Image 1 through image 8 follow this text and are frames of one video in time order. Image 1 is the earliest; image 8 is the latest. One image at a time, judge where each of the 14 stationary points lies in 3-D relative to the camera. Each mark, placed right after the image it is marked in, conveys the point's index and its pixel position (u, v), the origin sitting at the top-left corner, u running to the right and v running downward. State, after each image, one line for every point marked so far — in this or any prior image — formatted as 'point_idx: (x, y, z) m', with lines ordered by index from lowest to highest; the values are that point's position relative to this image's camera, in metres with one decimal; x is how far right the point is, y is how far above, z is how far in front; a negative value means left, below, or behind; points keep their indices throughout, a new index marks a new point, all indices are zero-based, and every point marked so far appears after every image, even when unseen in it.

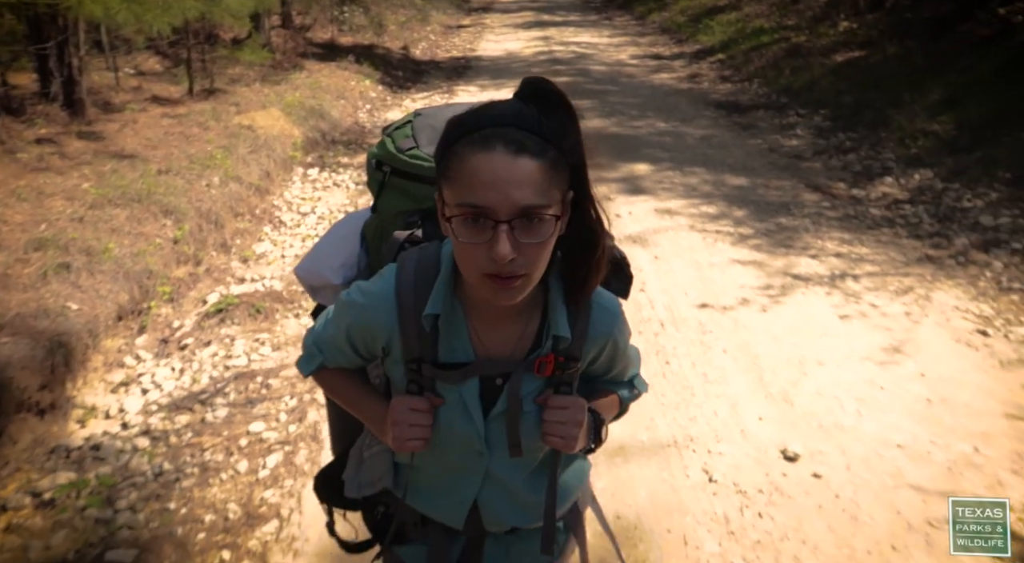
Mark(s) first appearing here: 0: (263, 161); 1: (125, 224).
0: (-2.4, +1.2, +6.7) m
1: (-2.7, +0.4, +4.8) m
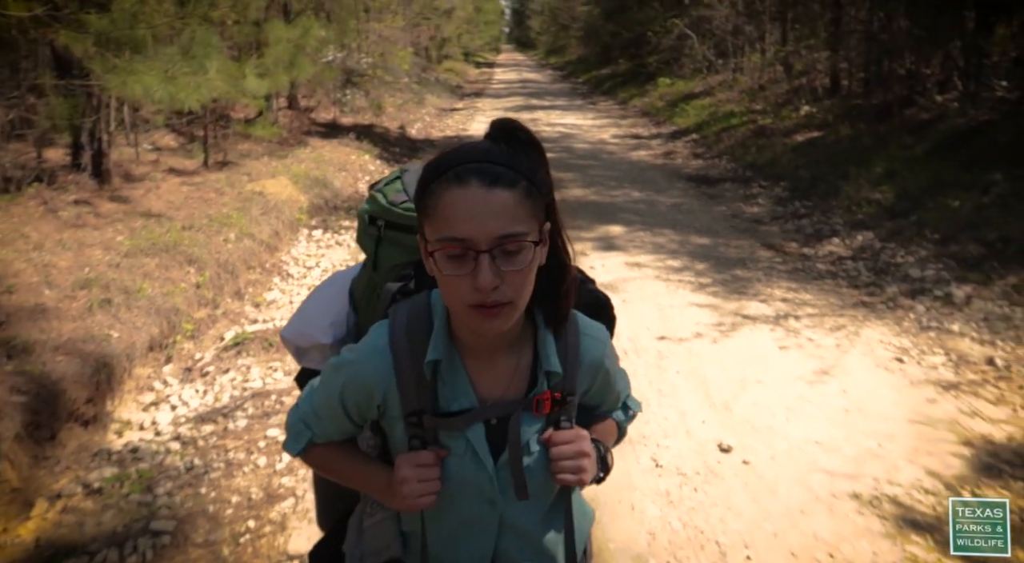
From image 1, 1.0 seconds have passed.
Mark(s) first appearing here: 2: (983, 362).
0: (-2.6, +0.6, +7.4) m
1: (-2.8, +0.1, +5.4) m
2: (+3.1, -0.5, +4.5) m
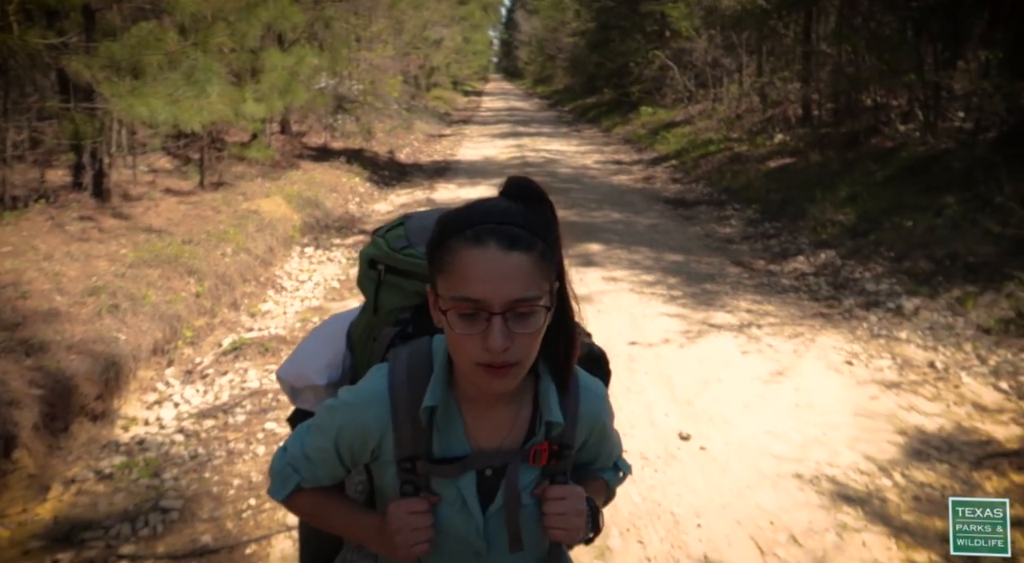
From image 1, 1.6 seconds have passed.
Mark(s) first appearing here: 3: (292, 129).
0: (-2.7, +0.5, +7.8) m
1: (-3.0, 0.0, +5.8) m
2: (+3.0, -0.6, +5.0) m
3: (-4.6, +3.1, +14.3) m
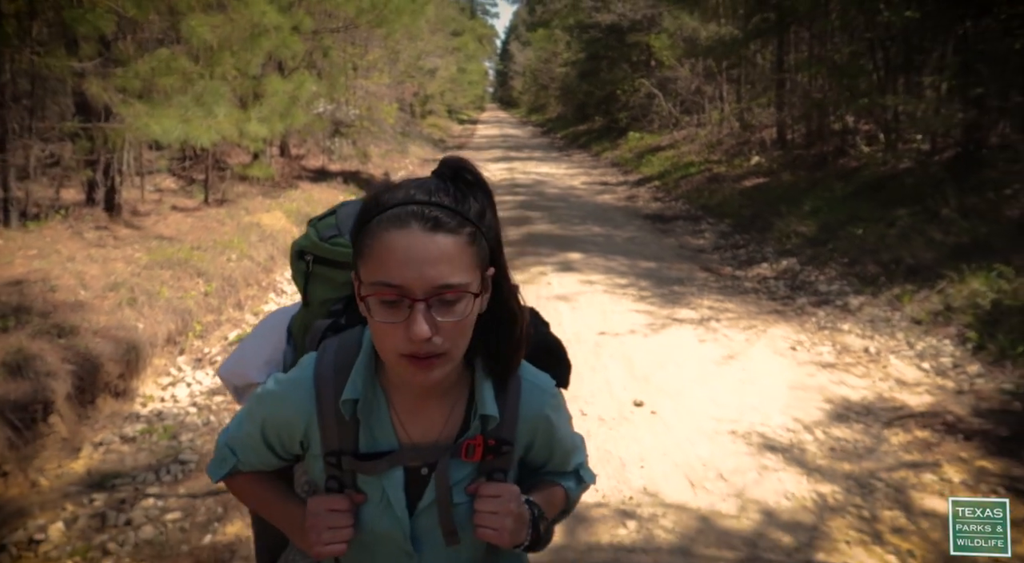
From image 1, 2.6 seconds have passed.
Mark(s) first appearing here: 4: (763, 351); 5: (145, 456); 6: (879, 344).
0: (-2.9, +0.4, +8.4) m
1: (-3.1, 0.0, +6.3) m
2: (+2.8, -0.6, +5.5) m
3: (-4.8, +2.8, +14.9) m
4: (+2.0, -0.6, +5.5) m
5: (-2.2, -1.1, +4.2) m
6: (+3.0, -0.5, +5.6) m
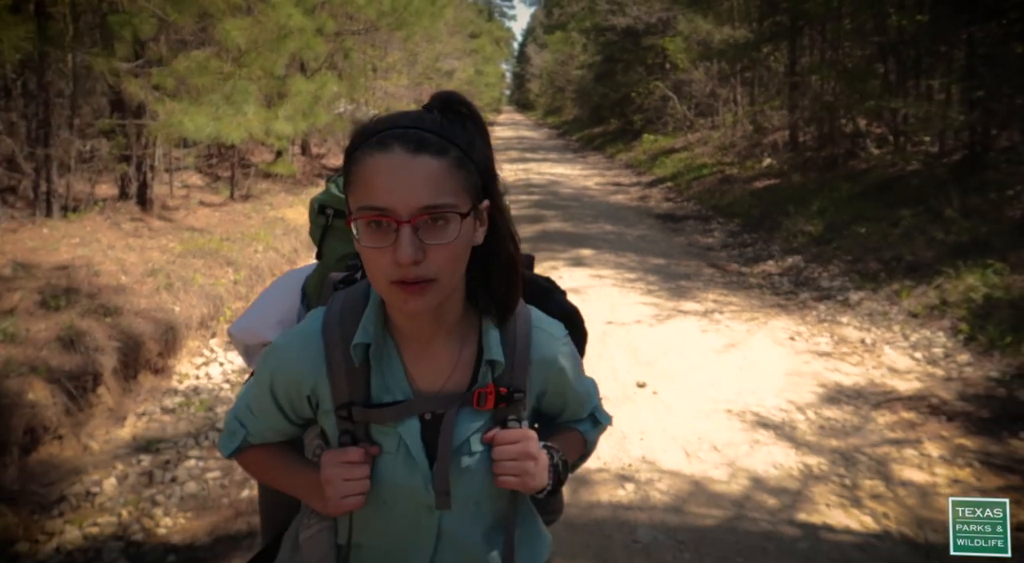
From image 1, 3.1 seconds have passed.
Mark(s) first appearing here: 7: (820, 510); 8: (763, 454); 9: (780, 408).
0: (-2.8, +0.5, +8.8) m
1: (-3.0, +0.1, +6.7) m
2: (+2.9, -0.5, +5.8) m
3: (-4.5, +2.9, +15.4) m
4: (+2.1, -0.5, +5.8) m
5: (-2.2, -0.9, +4.5) m
6: (+3.1, -0.5, +5.9) m
7: (+1.5, -1.1, +3.3) m
8: (+1.4, -1.0, +3.8) m
9: (+1.7, -0.8, +4.5) m
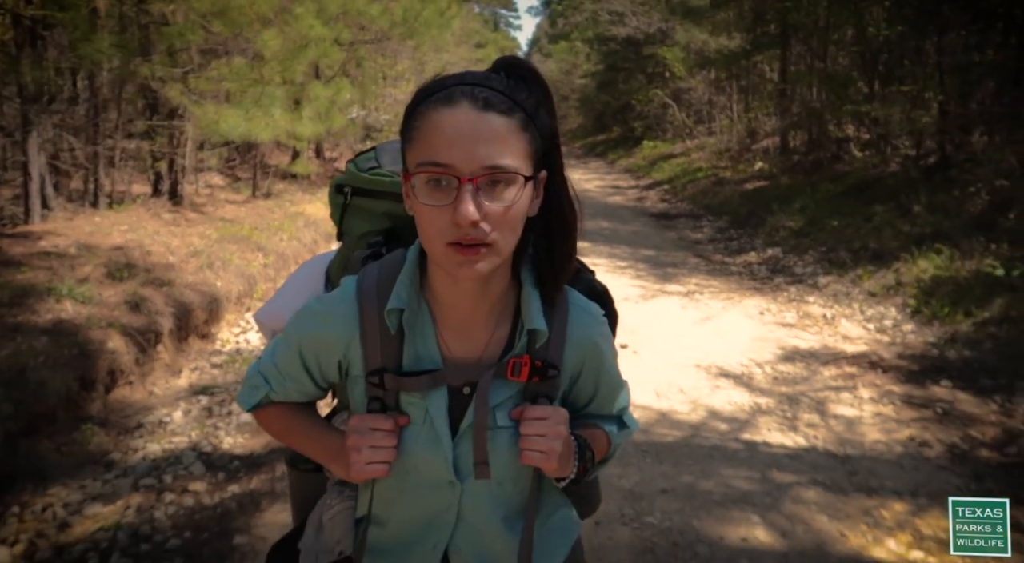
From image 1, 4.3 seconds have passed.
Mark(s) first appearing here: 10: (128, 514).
0: (-2.7, +0.7, +9.5) m
1: (-3.0, +0.3, +7.5) m
2: (+2.9, -0.3, +6.5) m
3: (-4.4, +3.0, +16.2) m
4: (+2.1, -0.3, +6.5) m
5: (-2.2, -0.7, +5.3) m
6: (+3.1, -0.3, +6.6) m
7: (+1.5, -0.9, +4.1) m
8: (+1.4, -0.8, +4.6) m
9: (+1.7, -0.6, +5.2) m
10: (-1.9, -1.1, +3.4) m
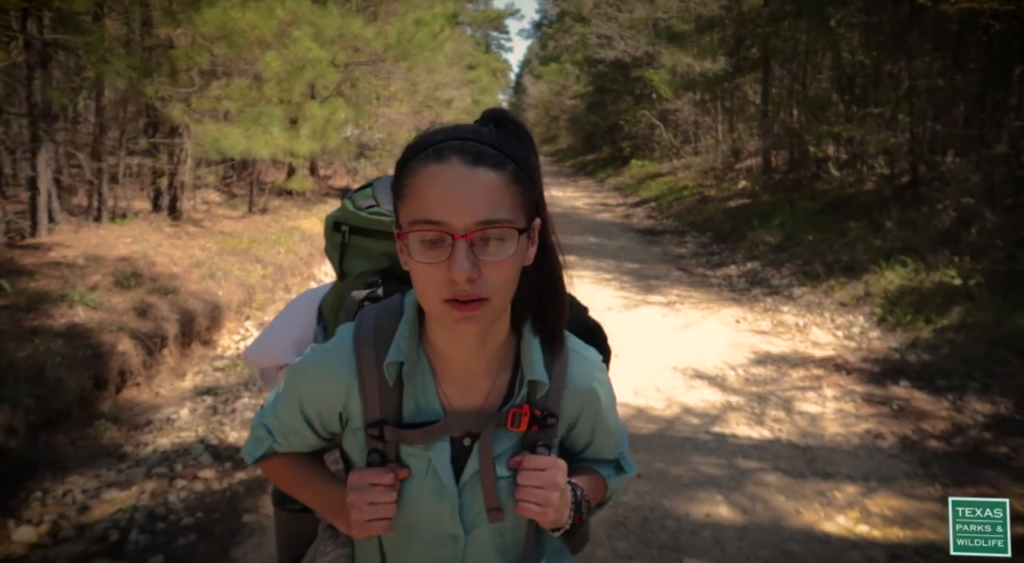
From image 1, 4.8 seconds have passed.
0: (-2.9, +0.5, +9.9) m
1: (-3.1, +0.2, +7.8) m
2: (+2.8, -0.4, +6.9) m
3: (-4.6, +2.6, +16.6) m
4: (+2.0, -0.4, +6.9) m
5: (-2.3, -0.8, +5.6) m
6: (+3.0, -0.4, +7.0) m
7: (+1.4, -0.9, +4.4) m
8: (+1.3, -0.8, +4.9) m
9: (+1.6, -0.7, +5.5) m
10: (-2.0, -1.2, +3.7) m
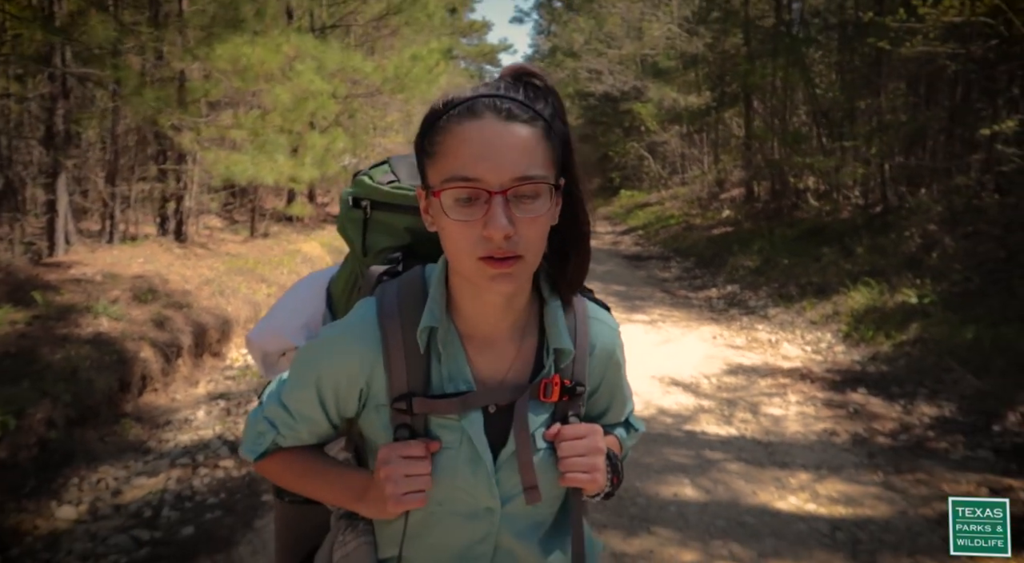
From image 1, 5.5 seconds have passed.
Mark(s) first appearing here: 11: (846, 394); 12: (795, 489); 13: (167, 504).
0: (-3.0, +0.2, +10.3) m
1: (-3.2, 0.0, +8.2) m
2: (+2.7, -0.6, +7.4) m
3: (-4.8, +2.1, +17.1) m
4: (+1.9, -0.6, +7.3) m
5: (-2.3, -0.9, +6.0) m
6: (+2.9, -0.6, +7.5) m
7: (+1.3, -1.0, +4.9) m
8: (+1.2, -0.9, +5.4) m
9: (+1.6, -0.8, +6.0) m
10: (-2.0, -1.2, +4.1) m
11: (+2.7, -0.9, +5.5) m
12: (+1.6, -1.2, +3.9) m
13: (-1.9, -1.2, +3.8) m
